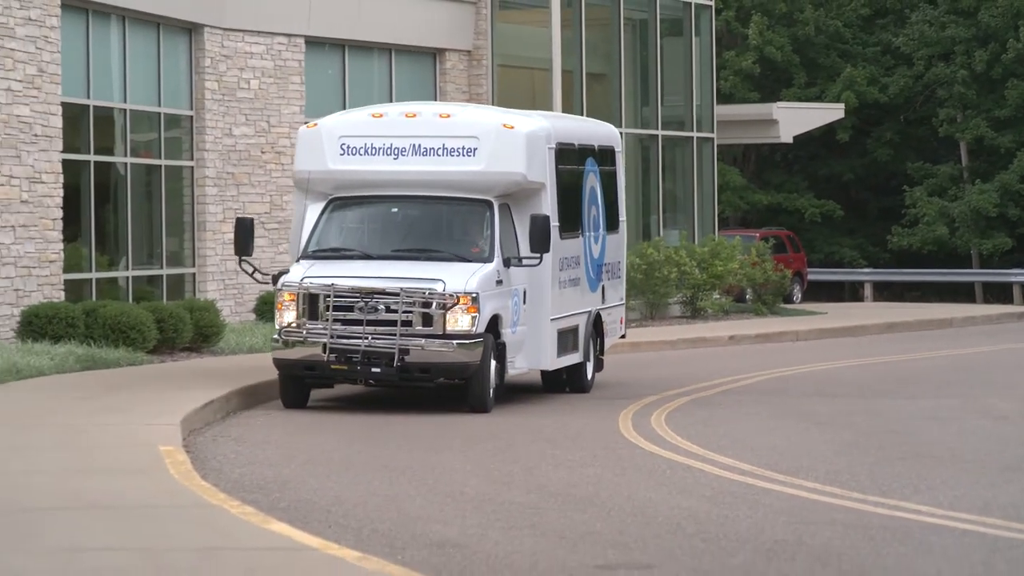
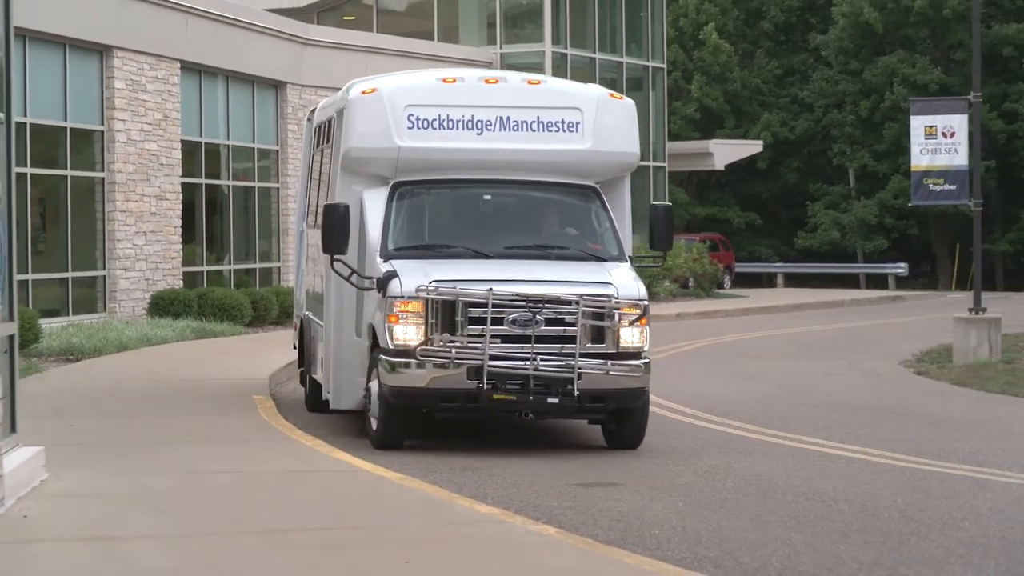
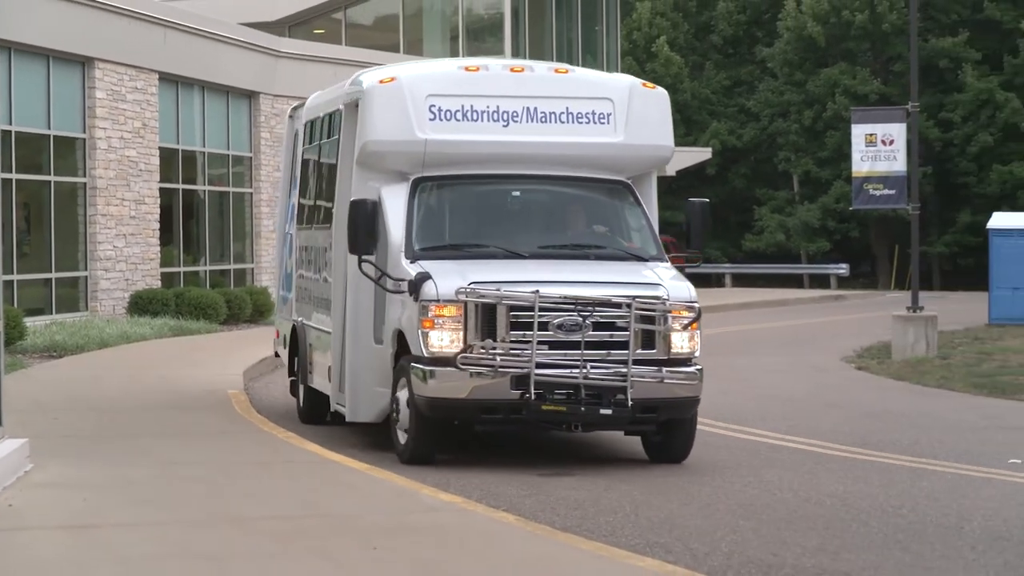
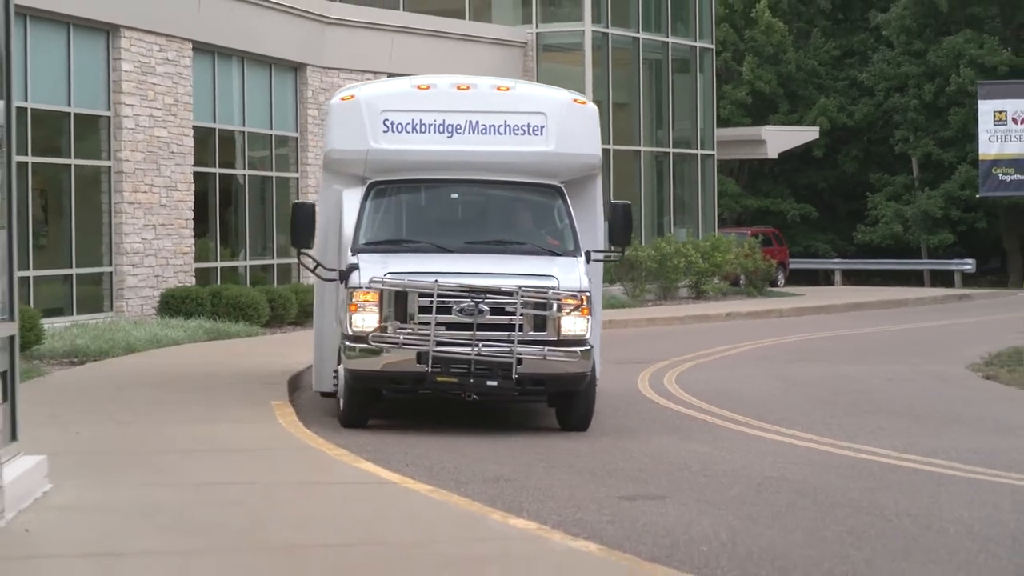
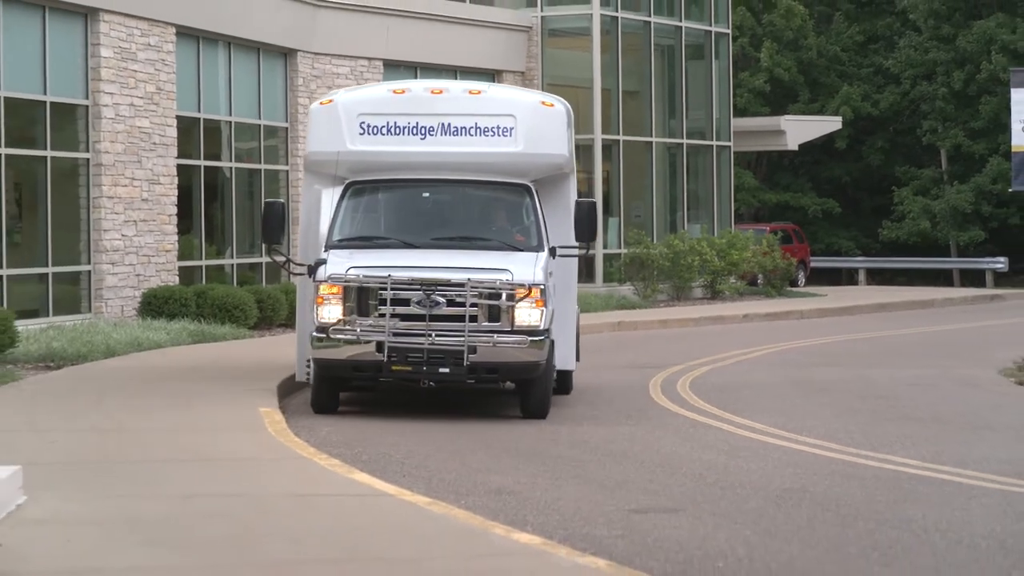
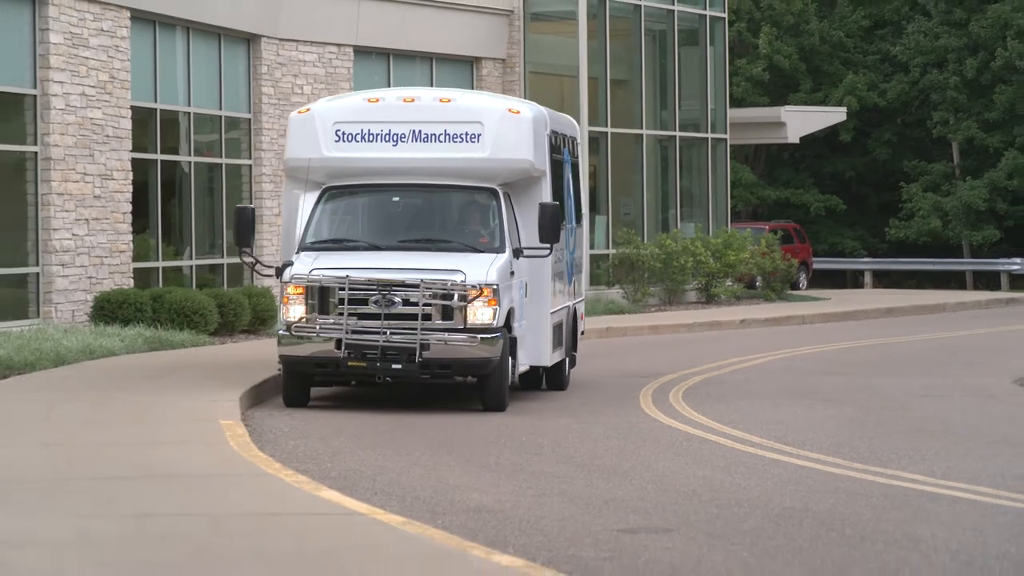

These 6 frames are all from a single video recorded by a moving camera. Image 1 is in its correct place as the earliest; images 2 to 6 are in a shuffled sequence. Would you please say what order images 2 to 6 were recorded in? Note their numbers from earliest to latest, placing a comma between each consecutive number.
6, 5, 4, 2, 3
